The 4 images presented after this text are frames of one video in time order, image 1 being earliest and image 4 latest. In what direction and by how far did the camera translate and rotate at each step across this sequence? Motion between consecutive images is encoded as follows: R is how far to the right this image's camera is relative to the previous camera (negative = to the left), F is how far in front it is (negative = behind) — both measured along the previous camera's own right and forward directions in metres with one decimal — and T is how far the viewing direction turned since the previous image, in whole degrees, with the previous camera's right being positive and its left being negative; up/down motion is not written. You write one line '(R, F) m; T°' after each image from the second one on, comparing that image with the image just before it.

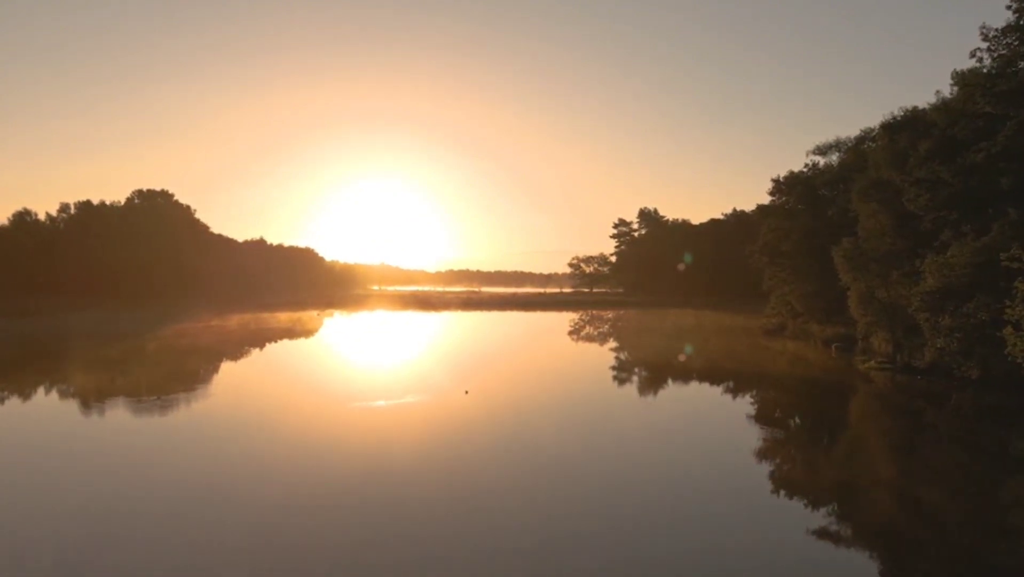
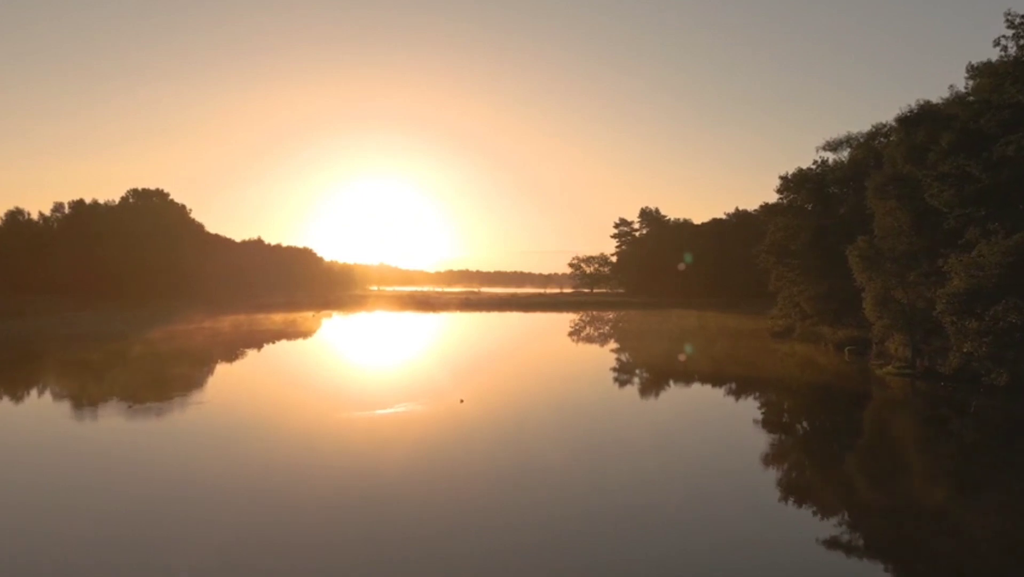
(0.0, +0.3) m; 0°
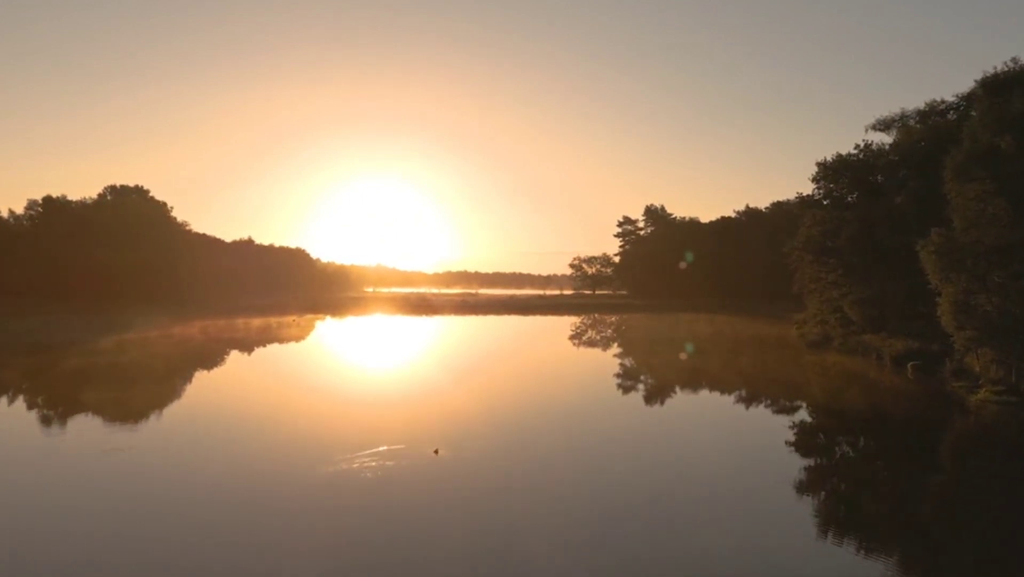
(0.0, +1.1) m; 0°
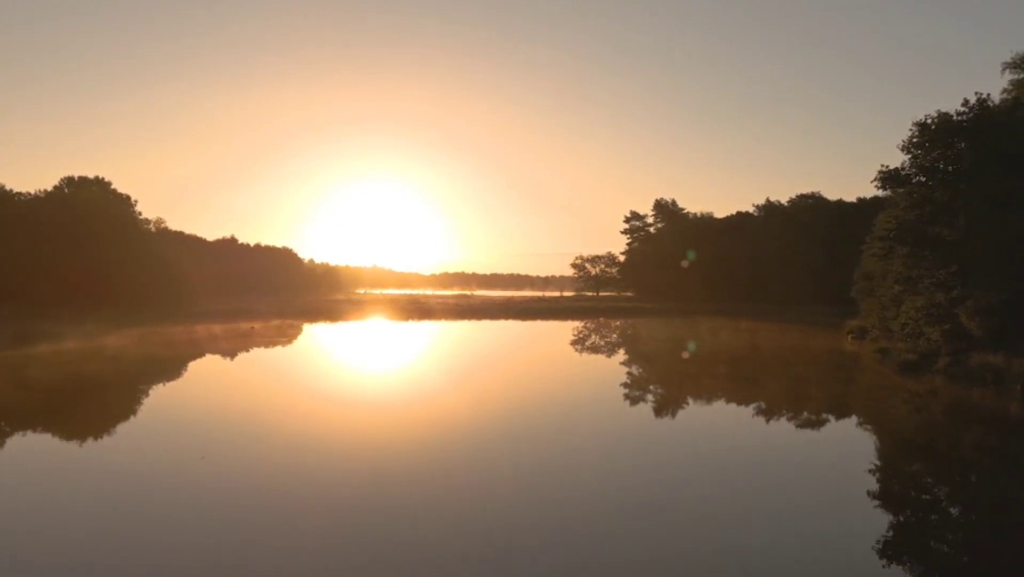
(0.0, +1.7) m; 0°
